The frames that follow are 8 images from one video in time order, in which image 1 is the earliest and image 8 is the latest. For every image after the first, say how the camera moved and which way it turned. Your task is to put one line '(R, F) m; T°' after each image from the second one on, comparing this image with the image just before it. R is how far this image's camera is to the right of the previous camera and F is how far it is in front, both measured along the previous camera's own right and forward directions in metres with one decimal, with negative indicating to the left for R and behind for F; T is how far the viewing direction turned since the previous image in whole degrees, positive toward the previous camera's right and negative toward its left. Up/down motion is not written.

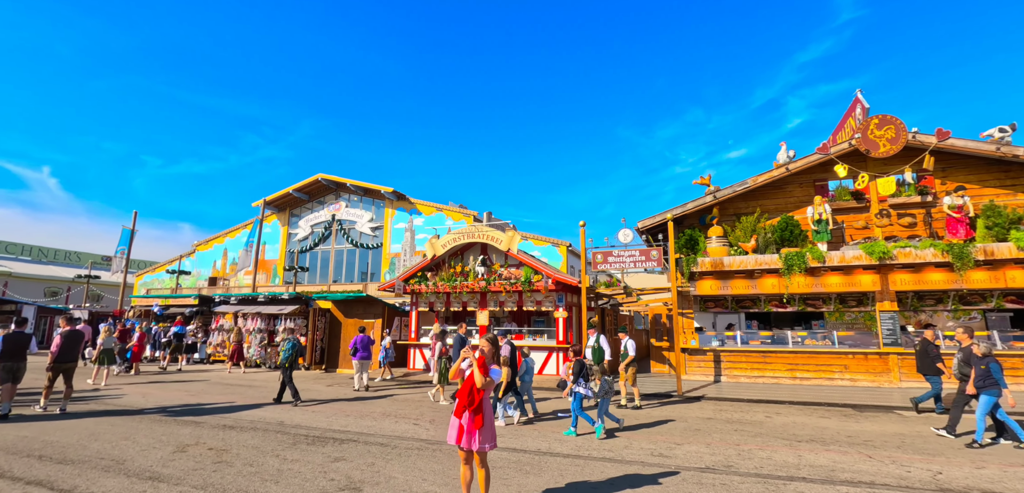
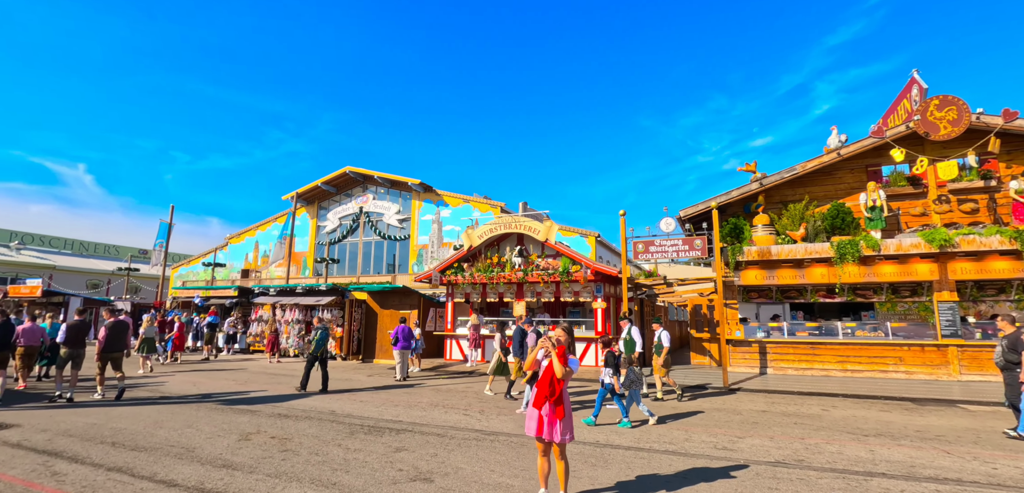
(-0.5, +0.1) m; -2°
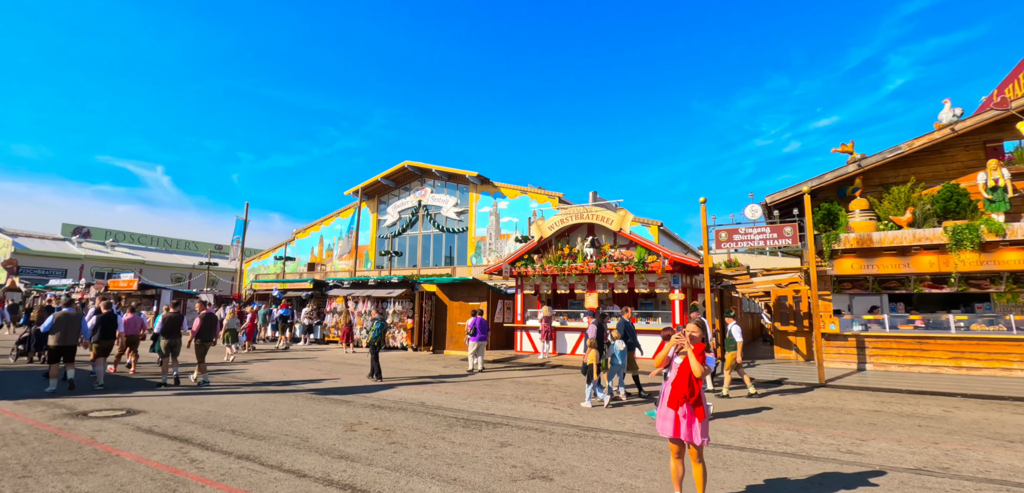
(-0.7, +0.2) m; -6°
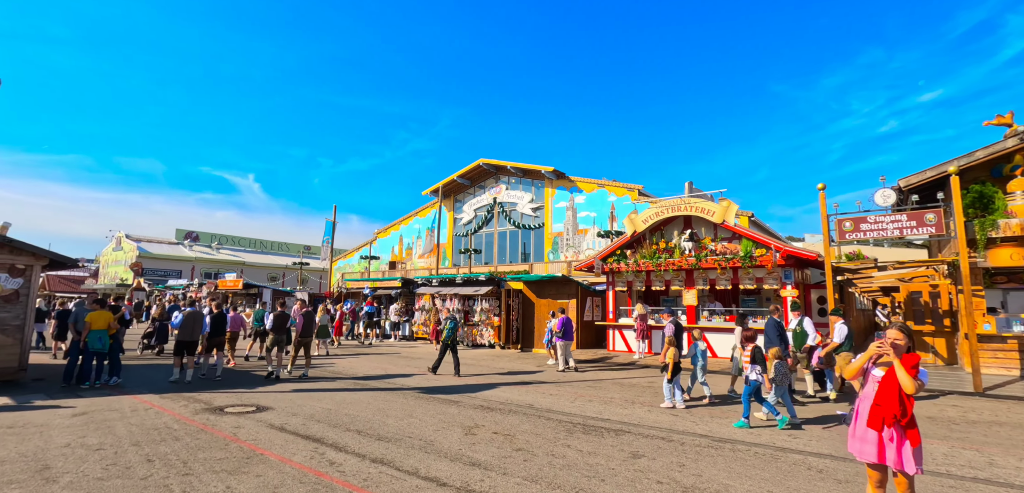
(-0.7, +0.3) m; -8°
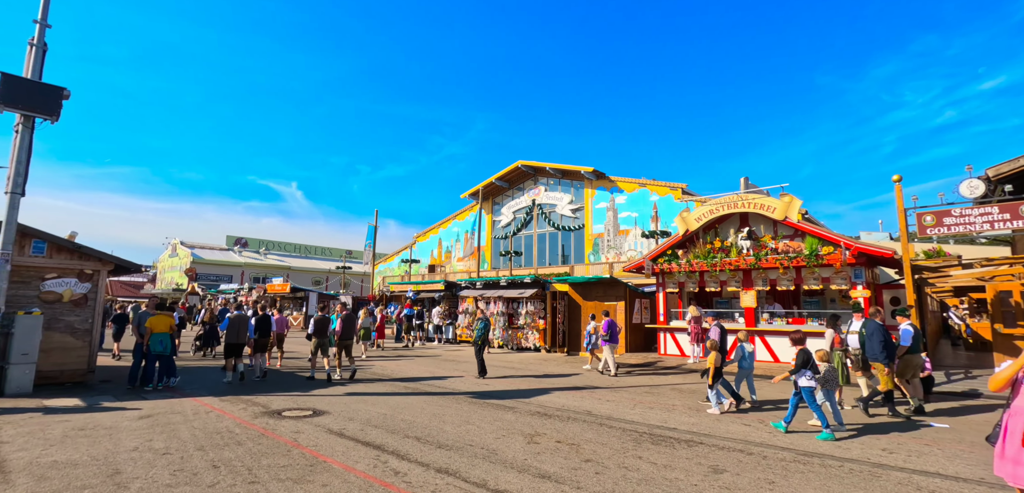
(-0.4, +0.3) m; -4°
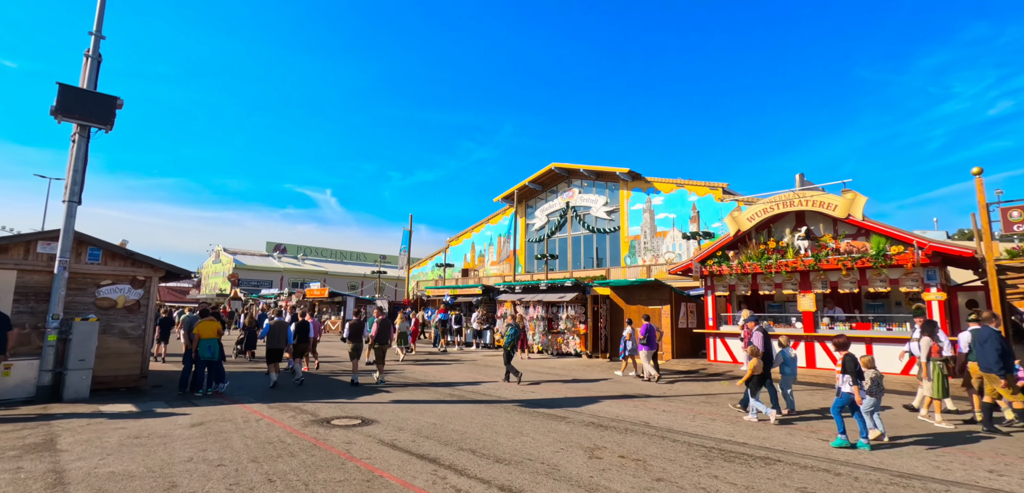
(-0.4, +0.3) m; -3°
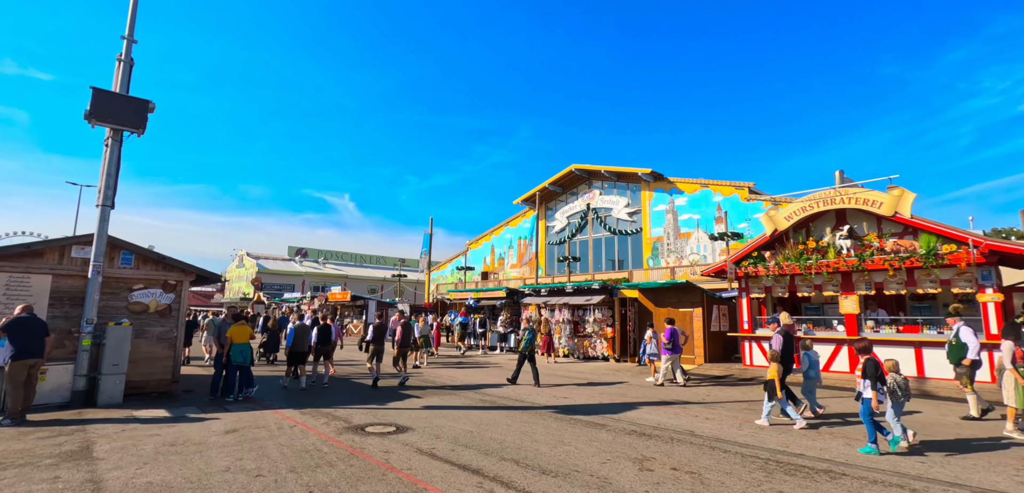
(-0.3, +0.3) m; -2°
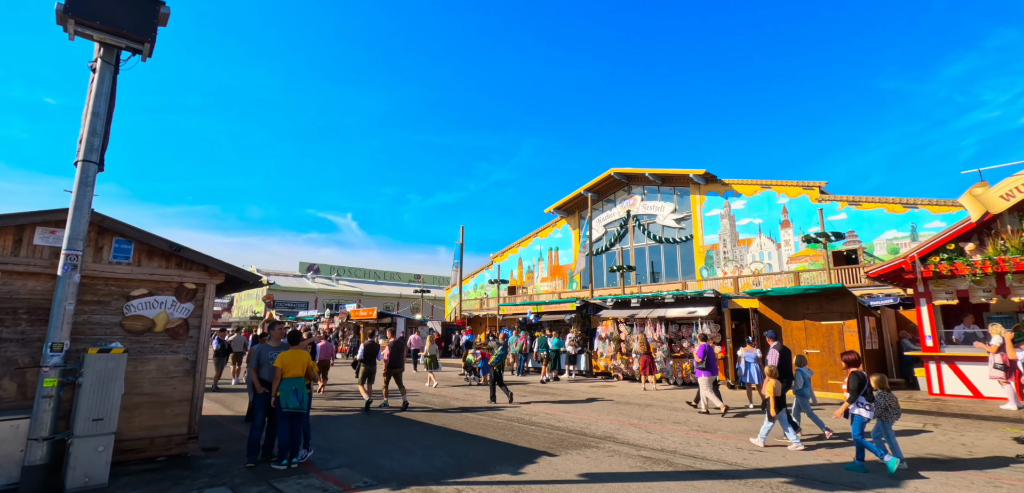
(-2.5, +3.3) m; 0°
